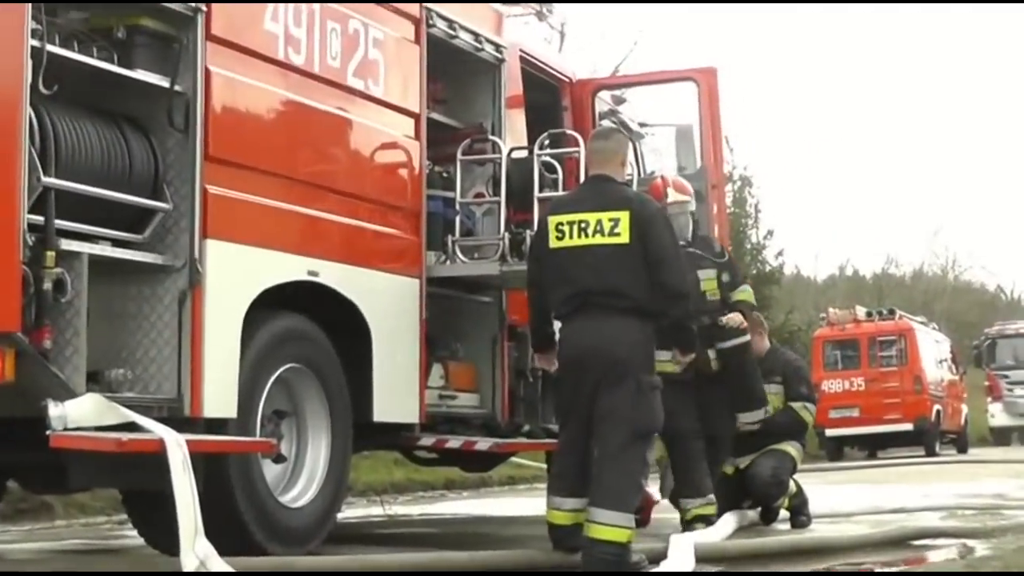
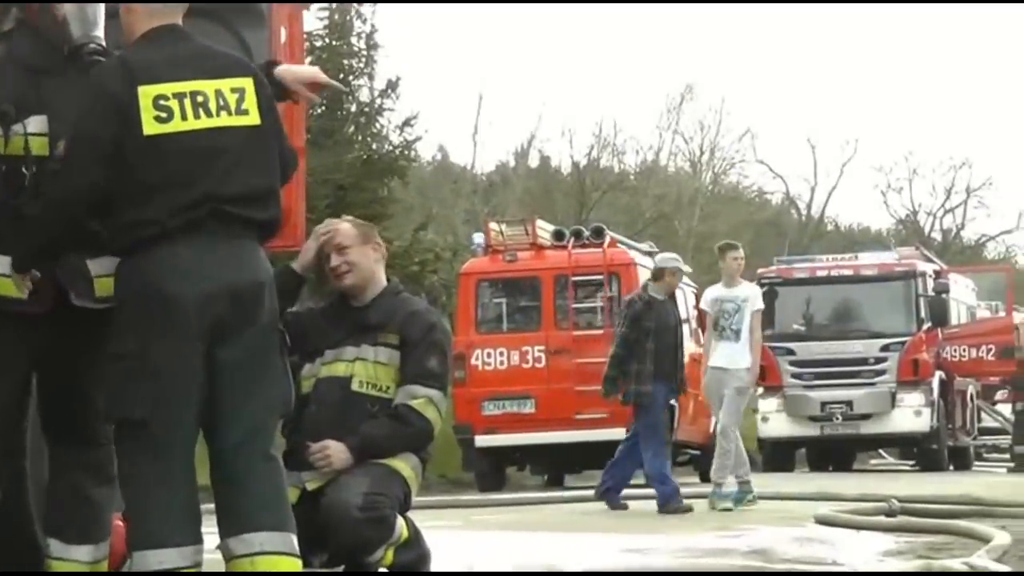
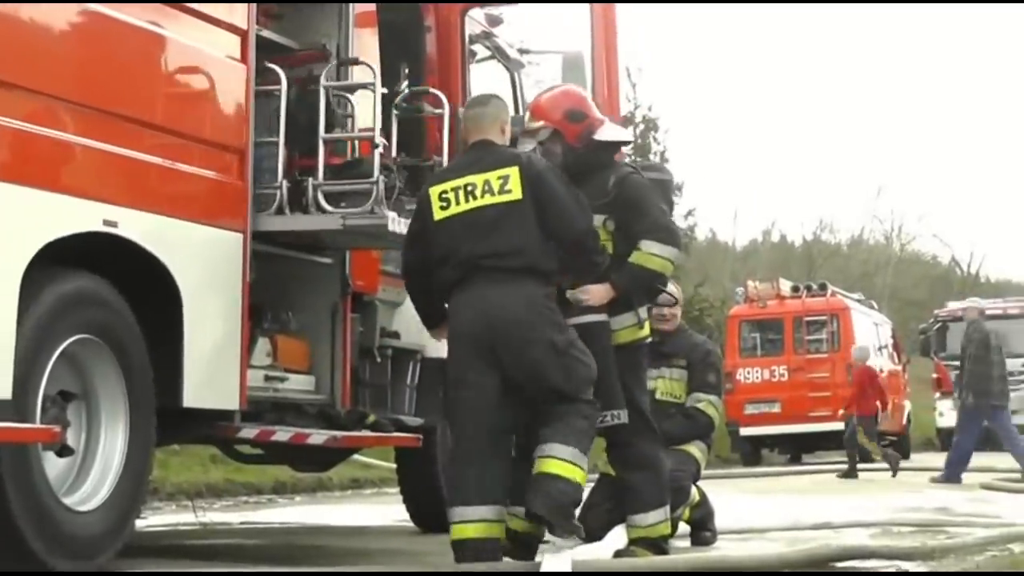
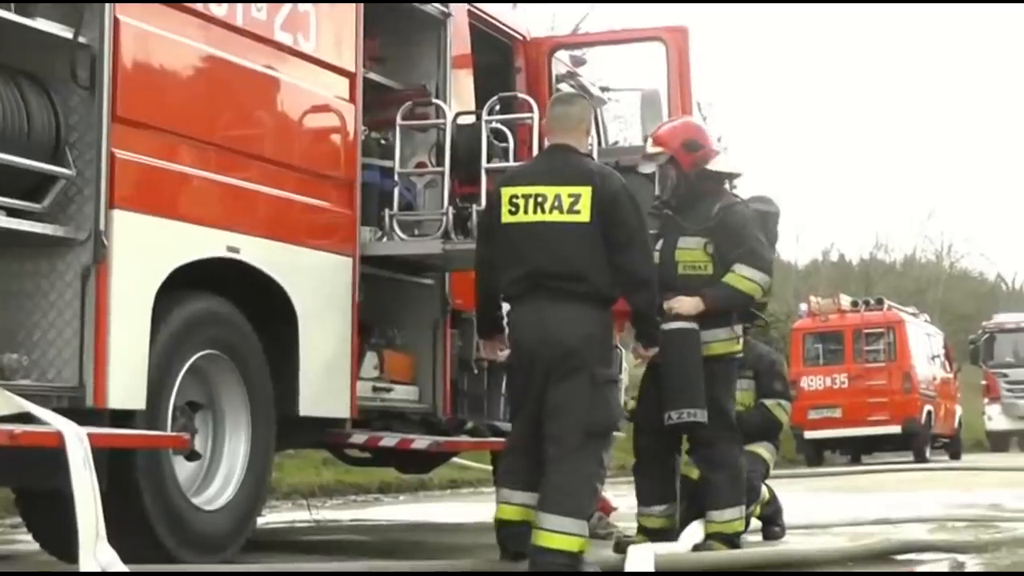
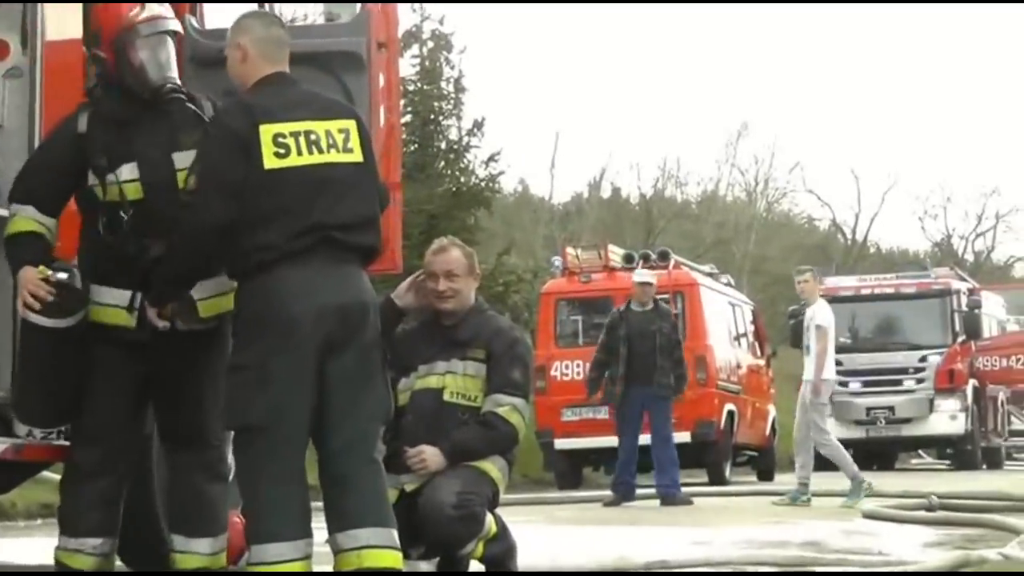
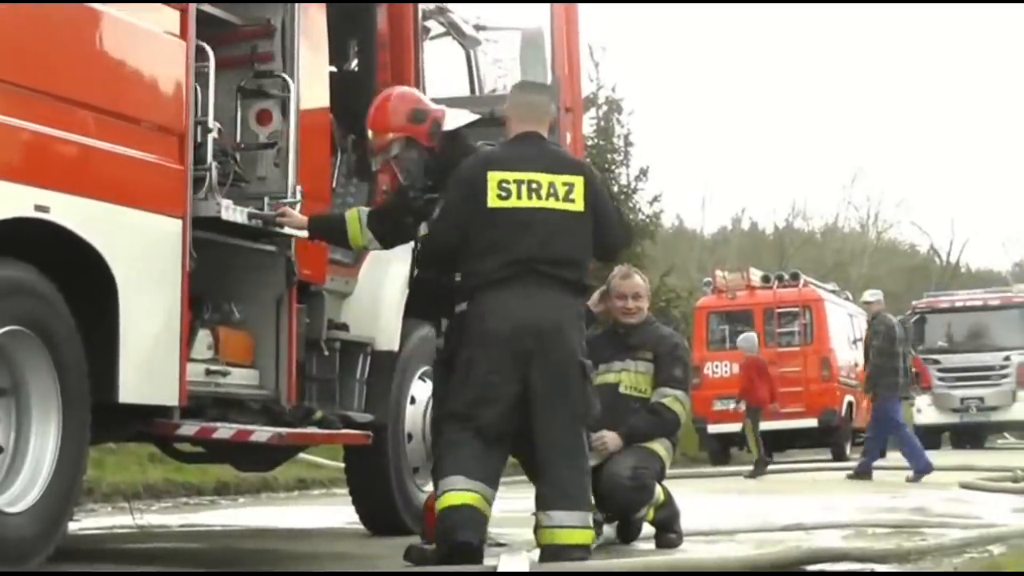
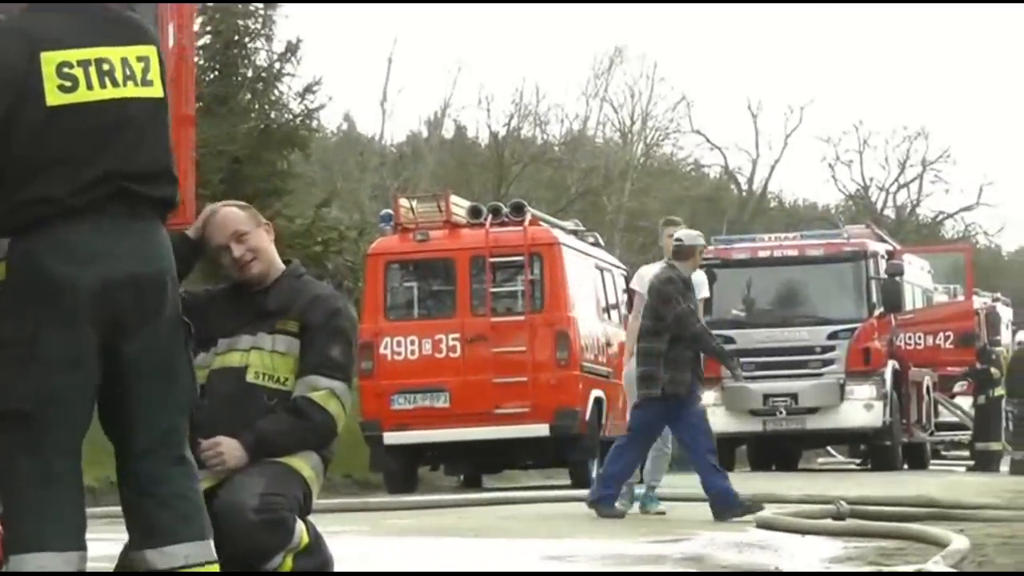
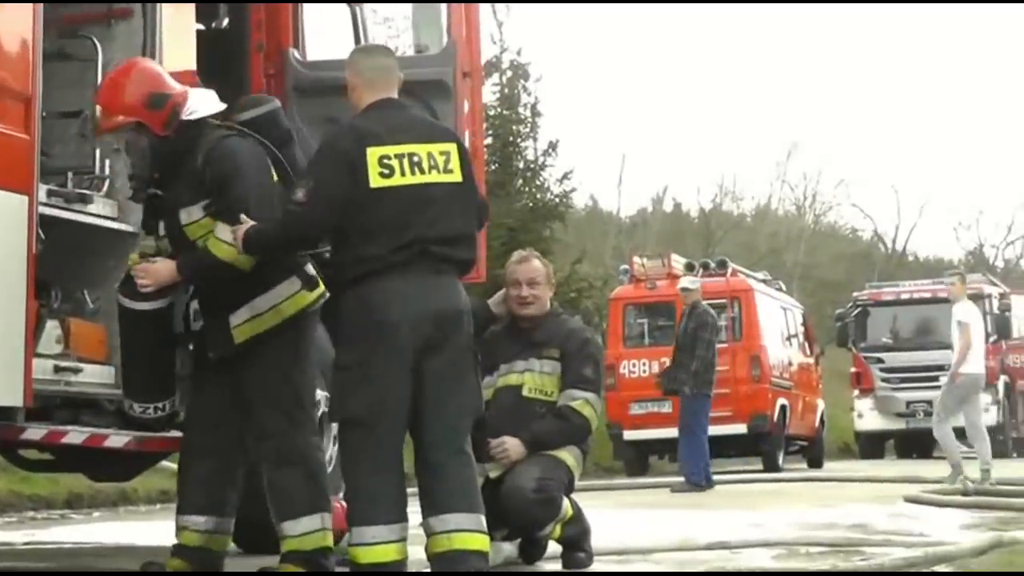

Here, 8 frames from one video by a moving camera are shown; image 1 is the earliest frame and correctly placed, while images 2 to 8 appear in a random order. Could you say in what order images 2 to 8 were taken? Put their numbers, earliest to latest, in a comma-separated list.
4, 3, 6, 8, 5, 2, 7
